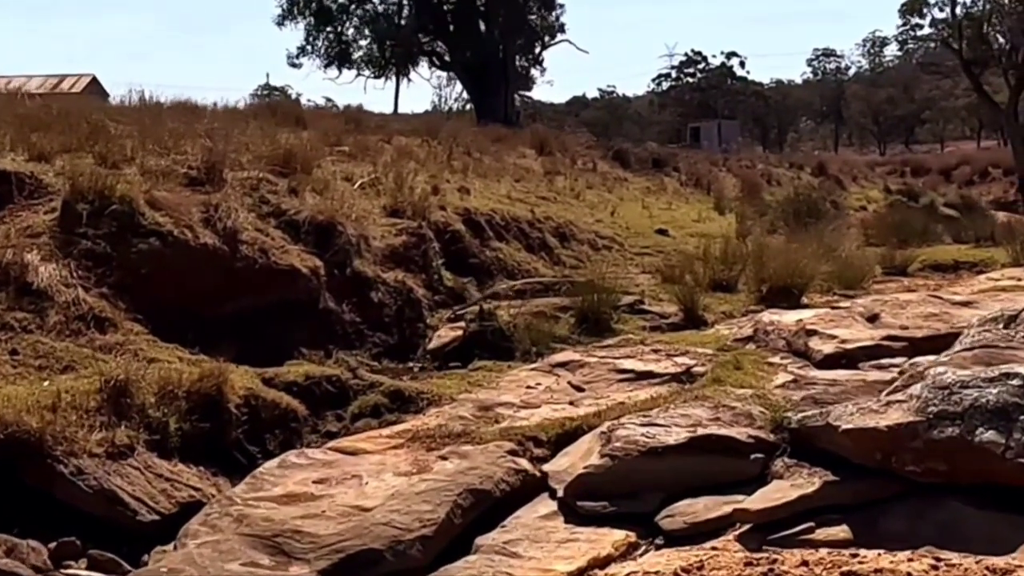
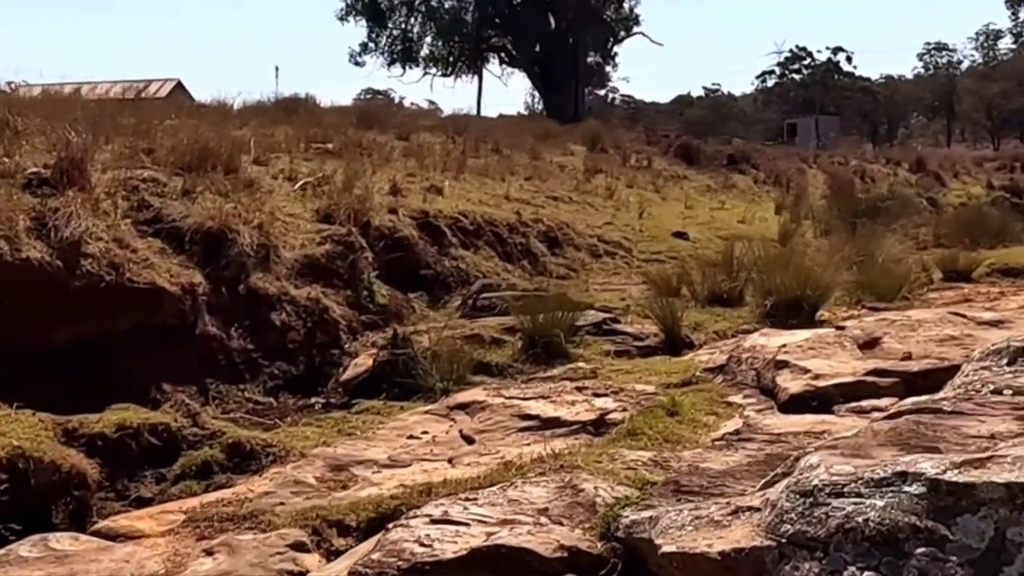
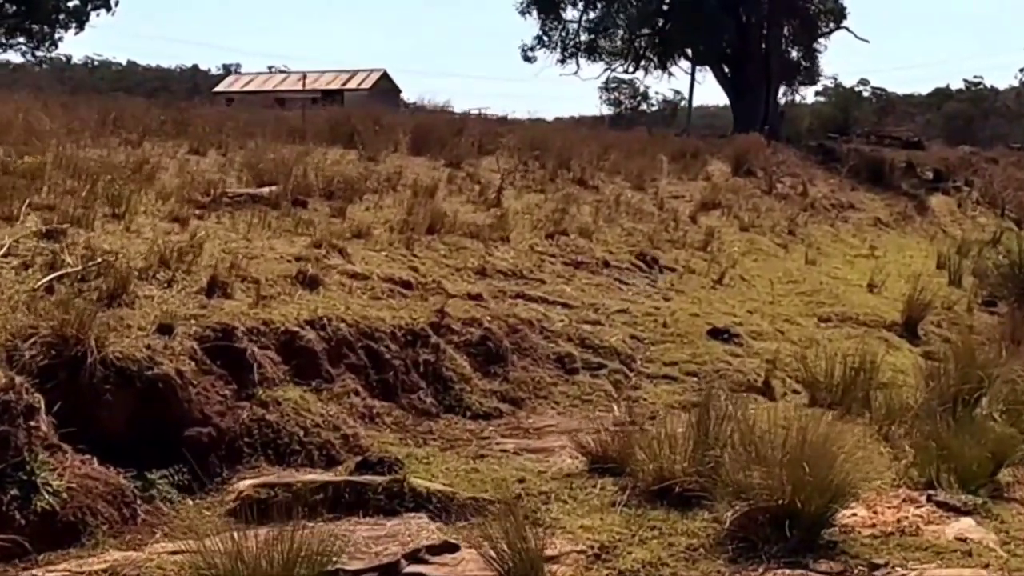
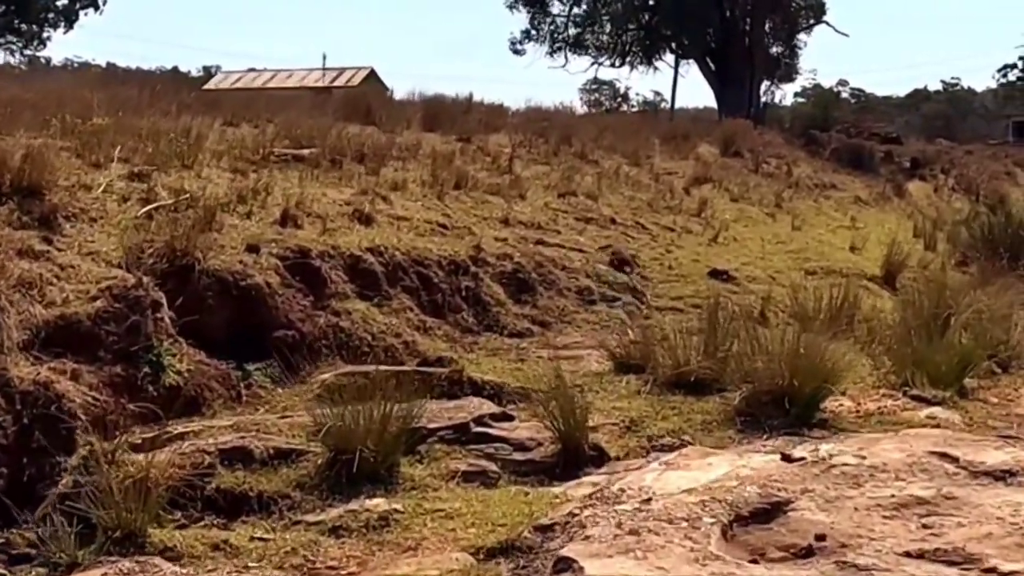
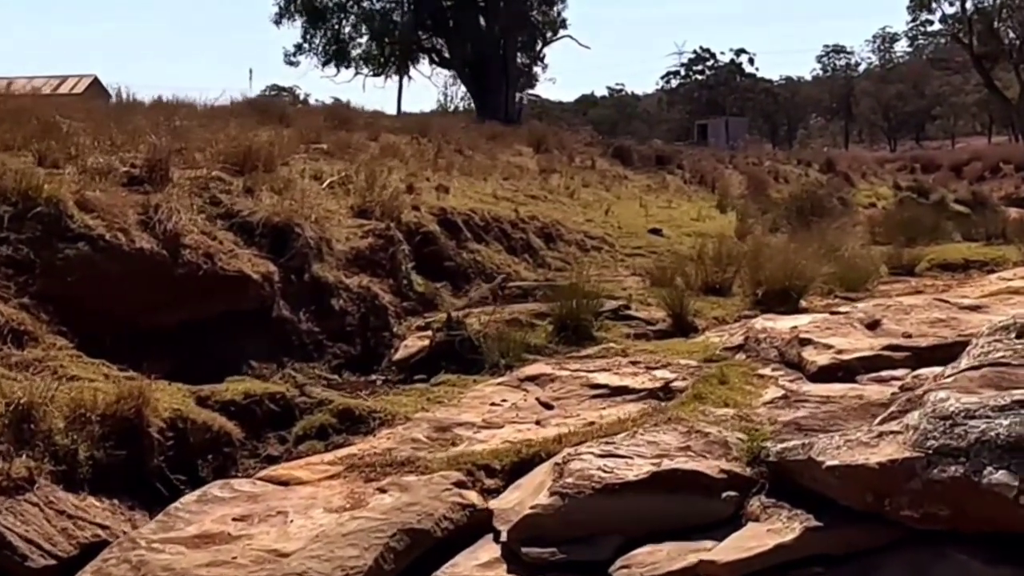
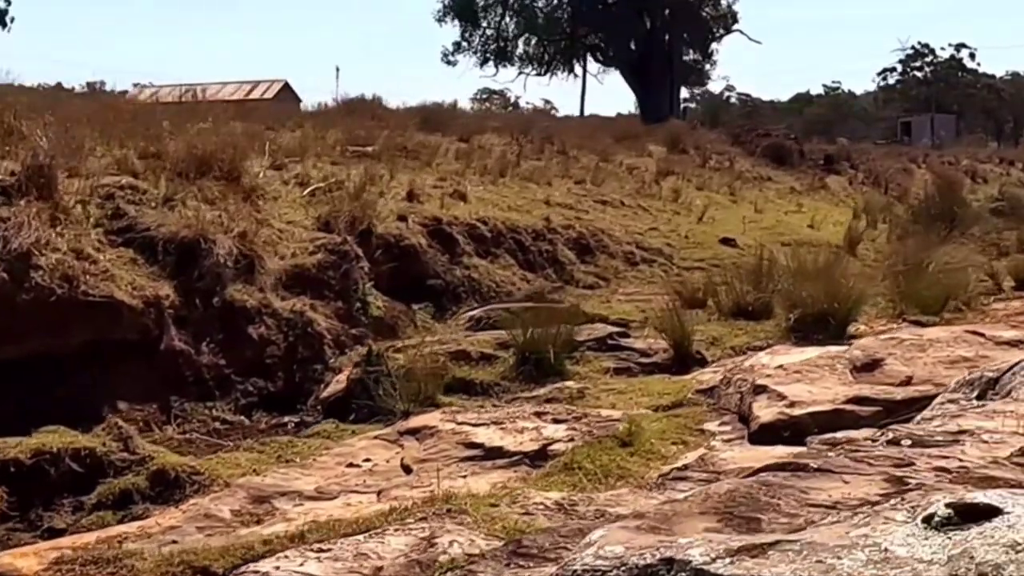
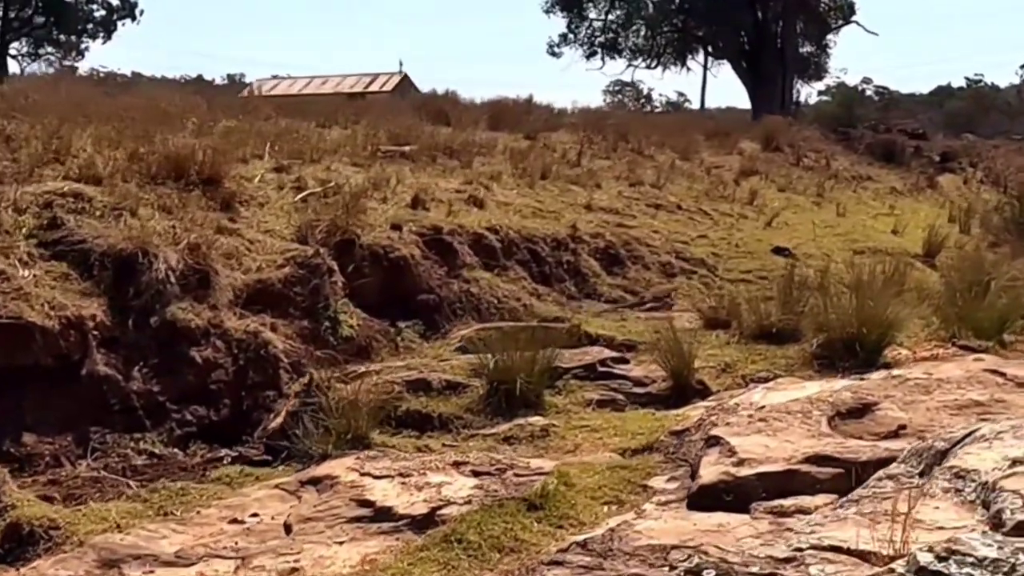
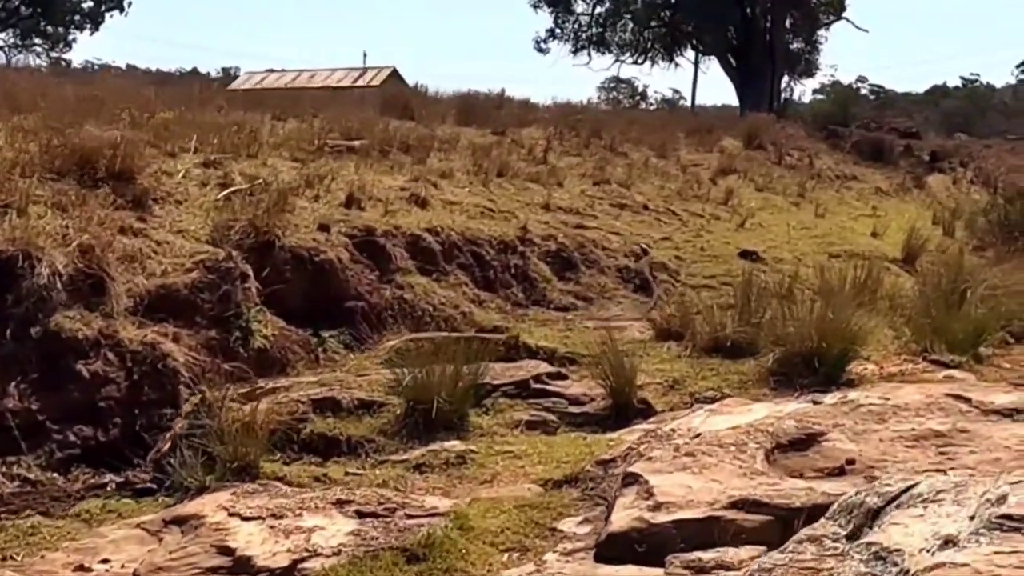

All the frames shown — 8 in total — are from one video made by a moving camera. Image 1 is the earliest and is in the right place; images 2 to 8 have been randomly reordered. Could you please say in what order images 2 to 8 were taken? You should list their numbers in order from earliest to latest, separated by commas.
5, 2, 6, 7, 8, 4, 3
